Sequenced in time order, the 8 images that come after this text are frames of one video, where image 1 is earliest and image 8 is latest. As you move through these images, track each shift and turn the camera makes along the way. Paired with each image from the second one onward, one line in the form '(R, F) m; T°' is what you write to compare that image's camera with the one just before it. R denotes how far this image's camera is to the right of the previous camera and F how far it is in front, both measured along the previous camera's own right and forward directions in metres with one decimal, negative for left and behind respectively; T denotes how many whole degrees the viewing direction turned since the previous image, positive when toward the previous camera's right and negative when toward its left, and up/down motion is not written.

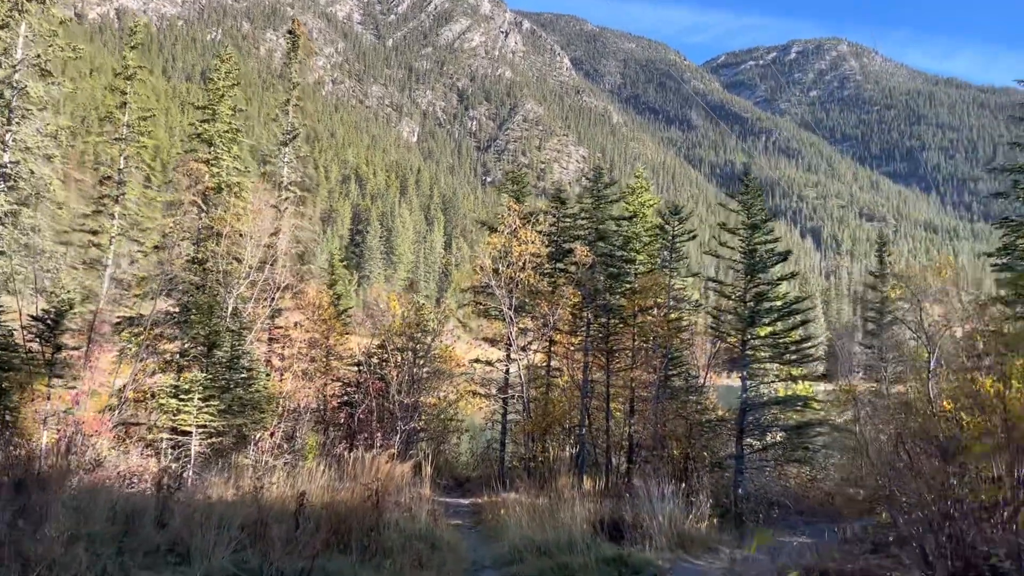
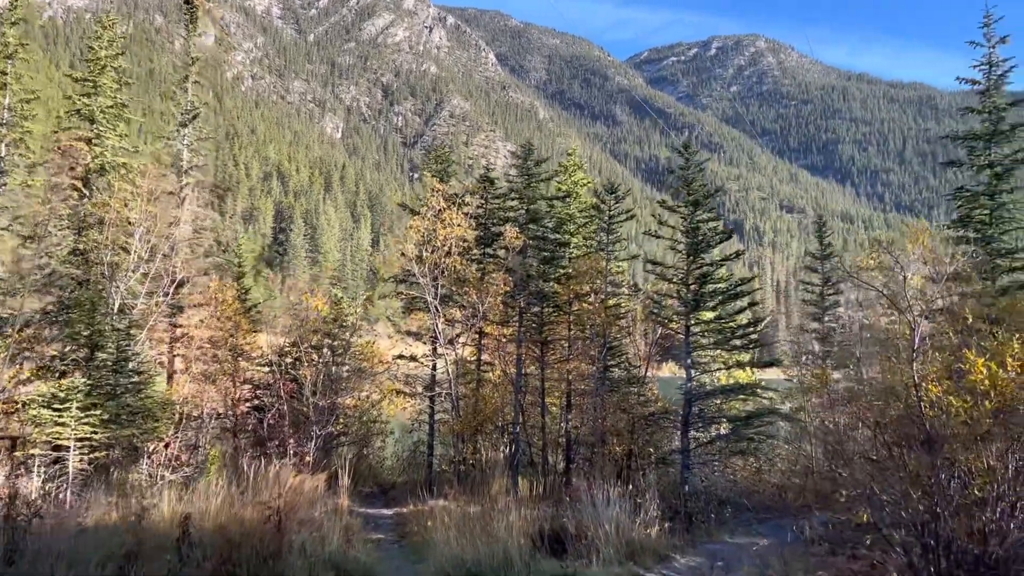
(+0.1, +1.6) m; +5°
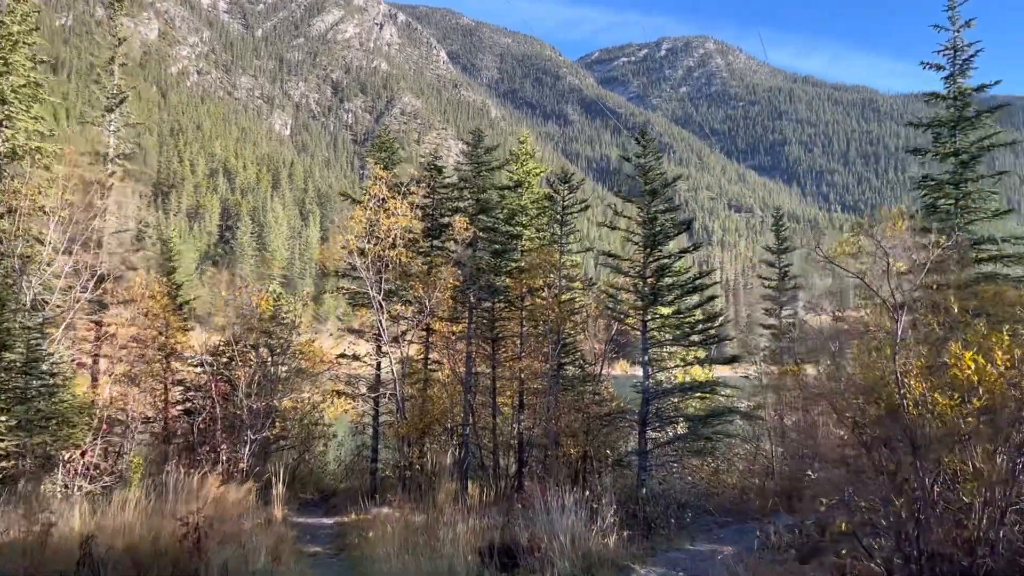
(+0.1, +0.9) m; +3°
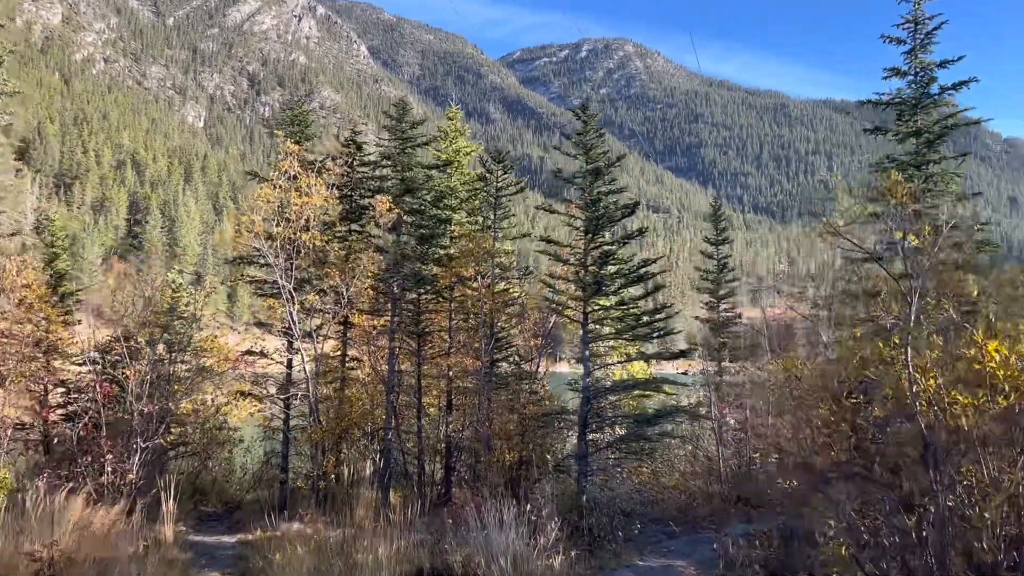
(-0.1, +1.5) m; +5°
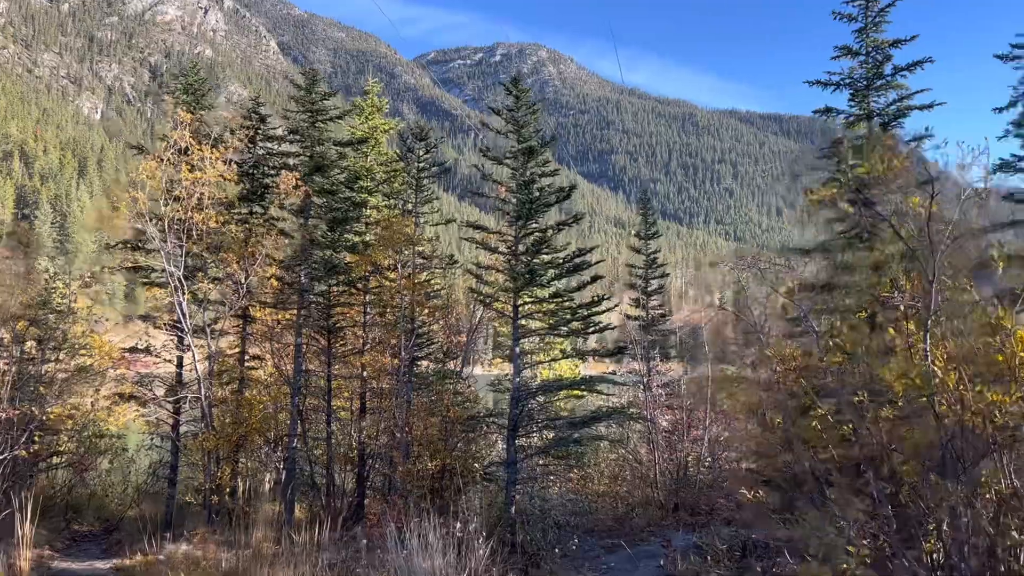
(-0.2, +1.3) m; +6°
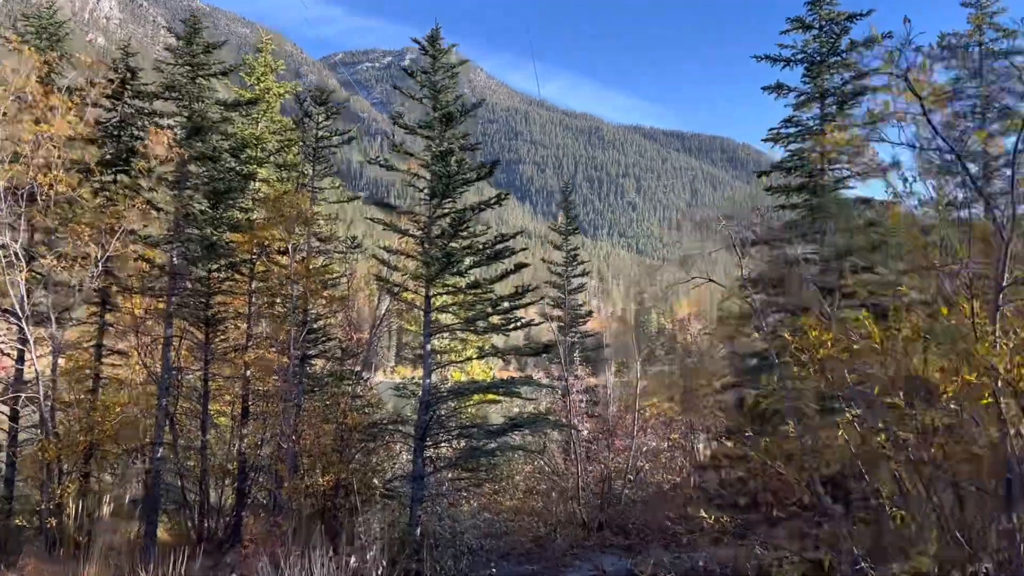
(-0.1, +1.6) m; +6°
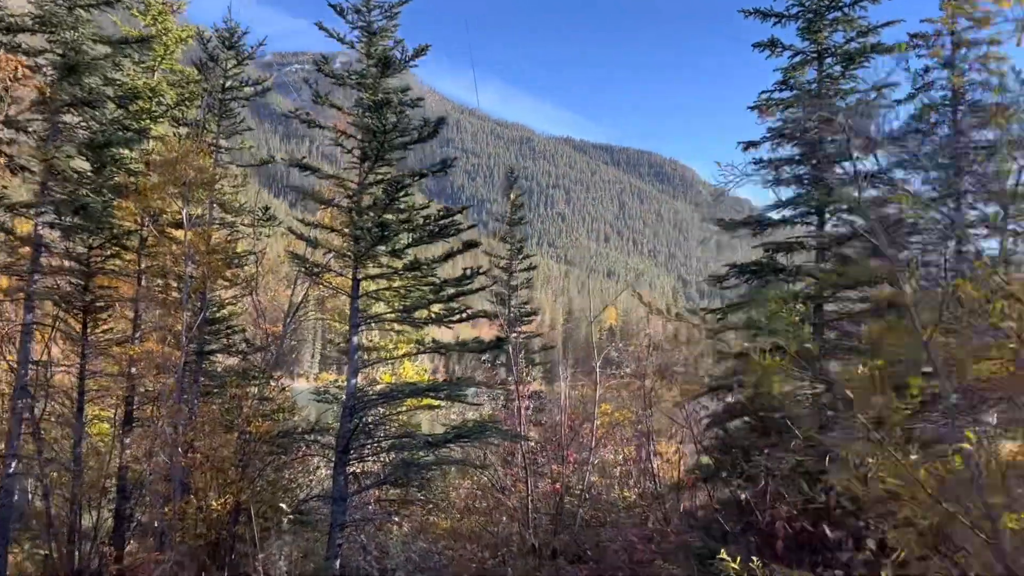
(-0.2, +1.8) m; +5°
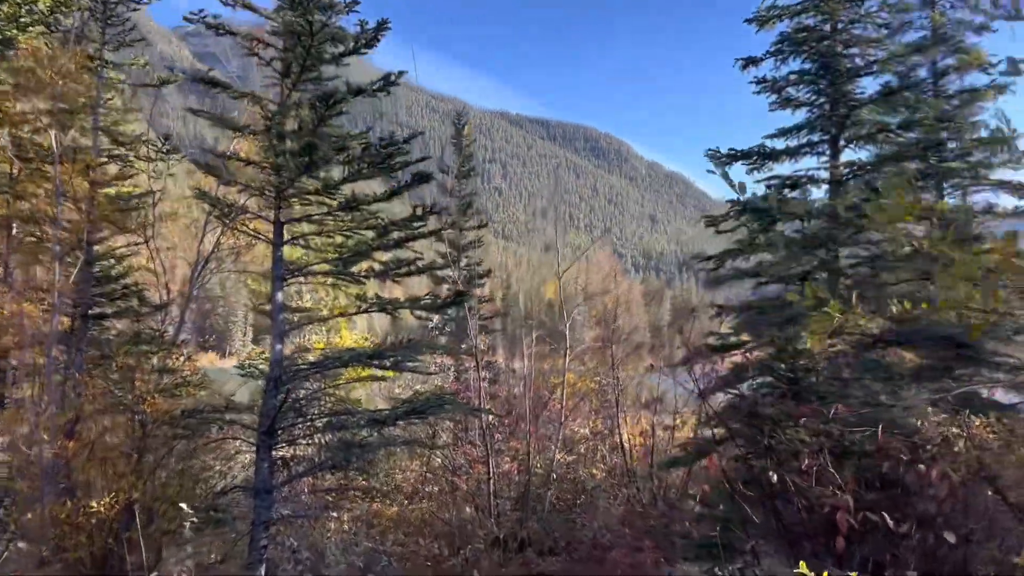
(-0.2, +1.6) m; +4°
